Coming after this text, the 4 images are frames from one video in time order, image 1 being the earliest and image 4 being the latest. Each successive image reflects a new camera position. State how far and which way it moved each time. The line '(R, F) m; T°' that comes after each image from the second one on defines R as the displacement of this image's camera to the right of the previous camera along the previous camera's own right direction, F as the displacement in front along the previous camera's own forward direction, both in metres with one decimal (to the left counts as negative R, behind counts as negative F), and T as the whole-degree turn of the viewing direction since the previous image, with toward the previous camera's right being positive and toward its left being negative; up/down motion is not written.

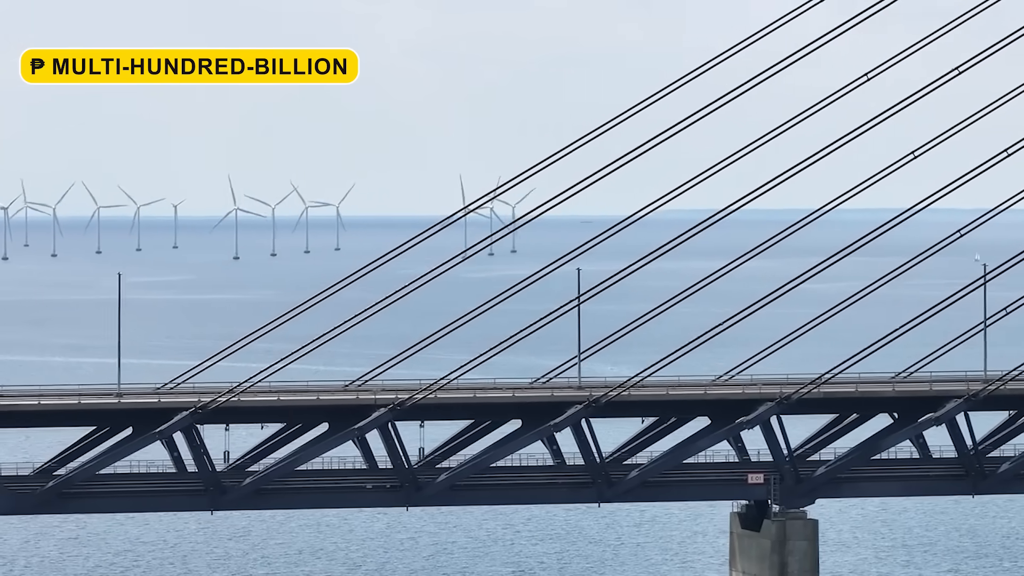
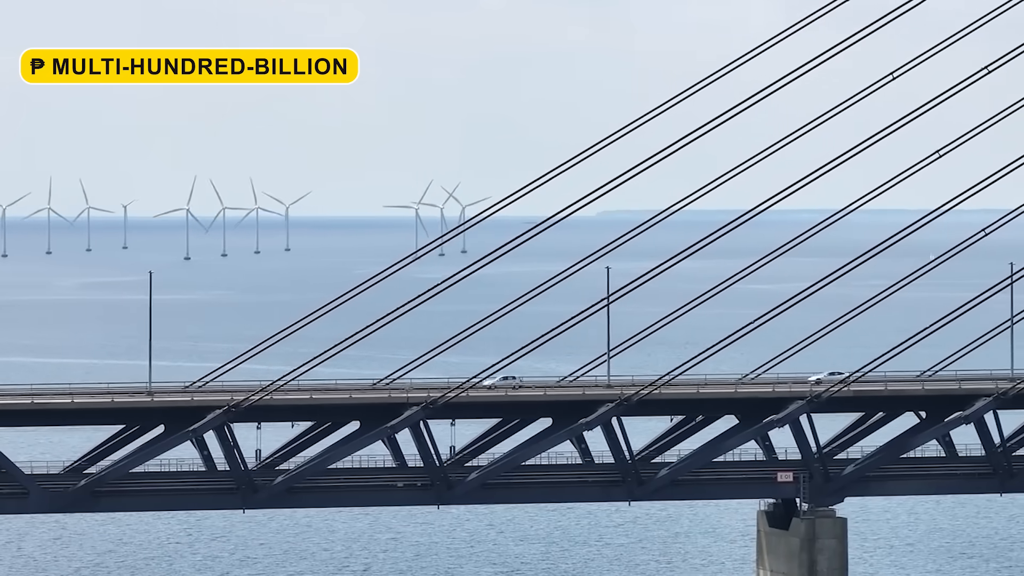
(-0.8, -0.1) m; 0°
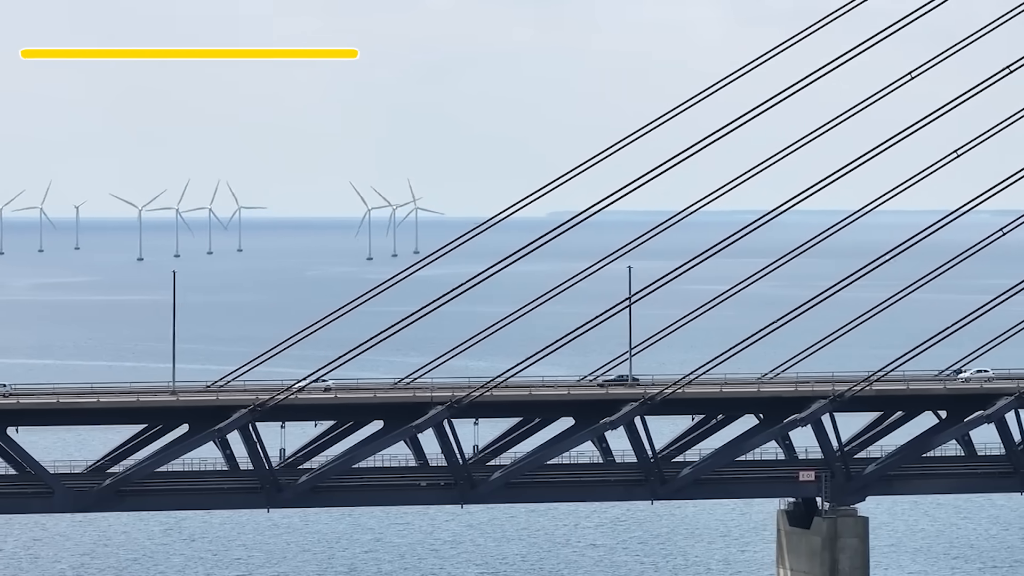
(-0.7, -0.1) m; 0°
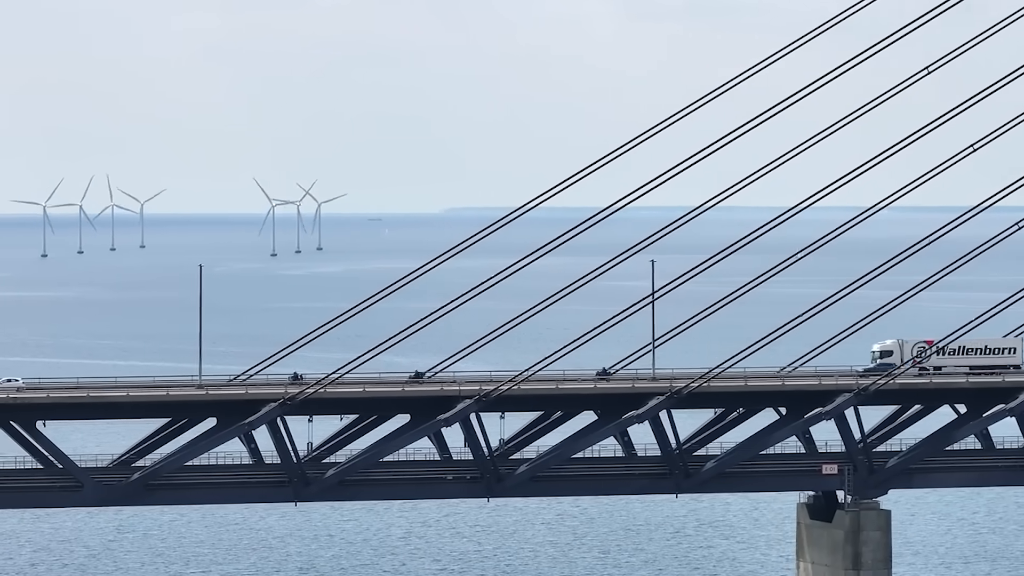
(-1.2, -0.1) m; +1°
